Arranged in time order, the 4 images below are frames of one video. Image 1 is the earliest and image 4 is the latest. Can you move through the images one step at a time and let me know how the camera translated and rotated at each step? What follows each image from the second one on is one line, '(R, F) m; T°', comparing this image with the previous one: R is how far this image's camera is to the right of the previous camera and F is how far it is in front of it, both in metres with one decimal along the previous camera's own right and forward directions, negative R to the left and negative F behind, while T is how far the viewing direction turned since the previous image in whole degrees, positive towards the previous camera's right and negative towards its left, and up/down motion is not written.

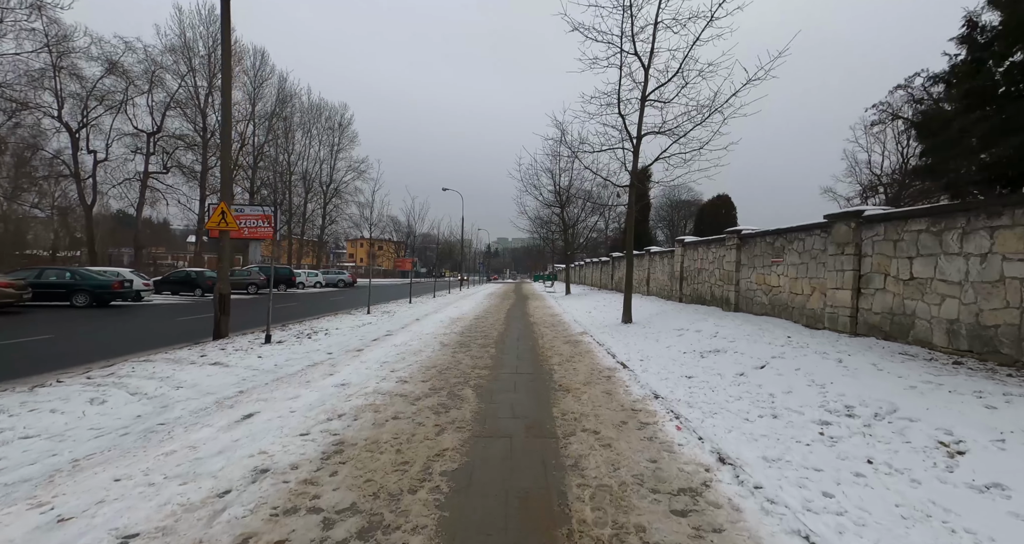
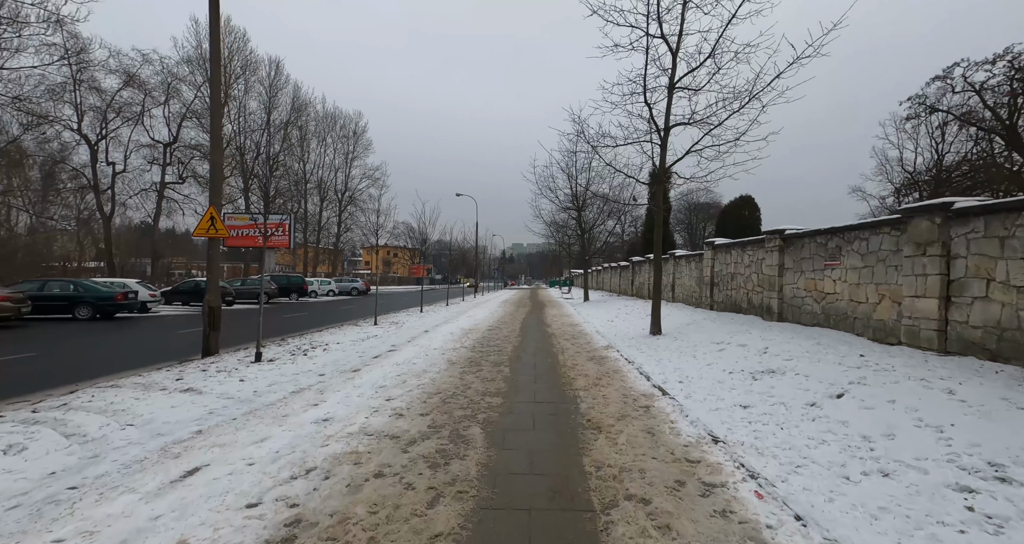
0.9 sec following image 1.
(0.0, +1.0) m; -2°
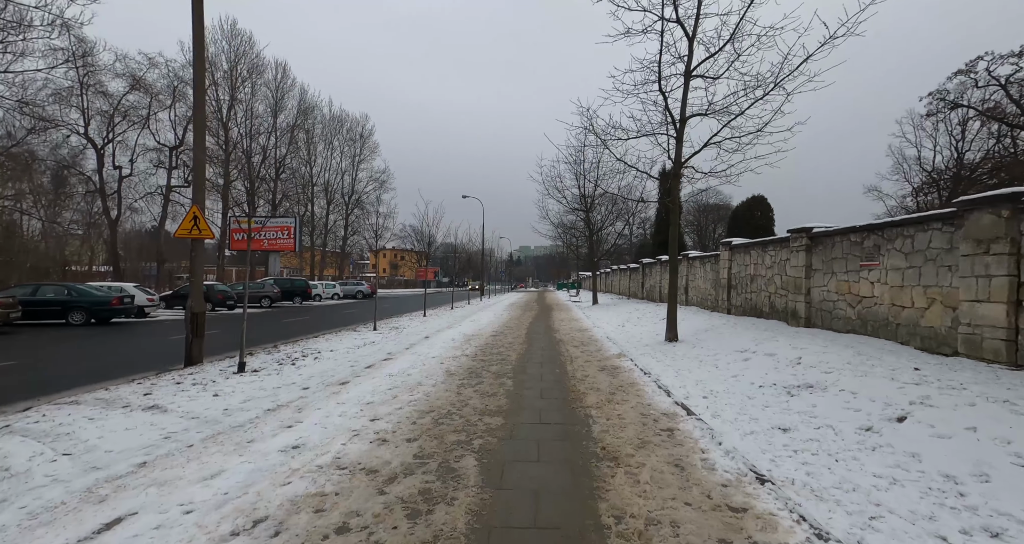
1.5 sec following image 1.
(+0.1, +0.7) m; -1°
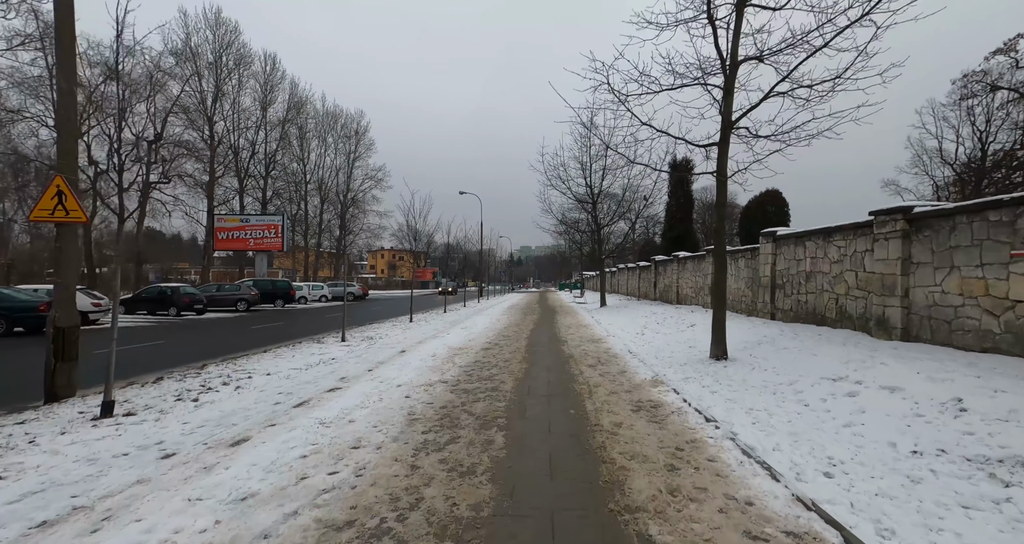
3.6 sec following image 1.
(+0.1, +2.5) m; 0°
